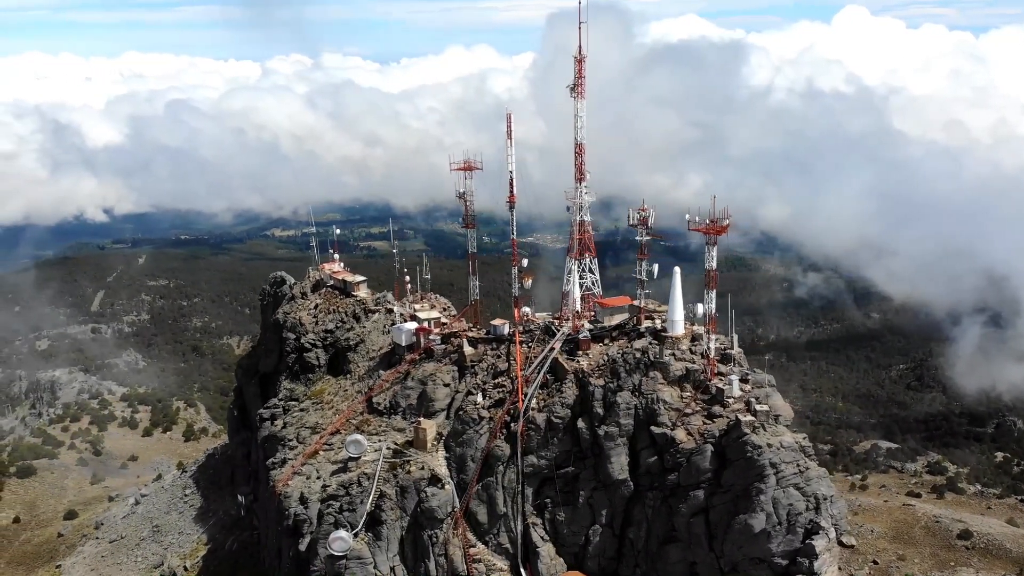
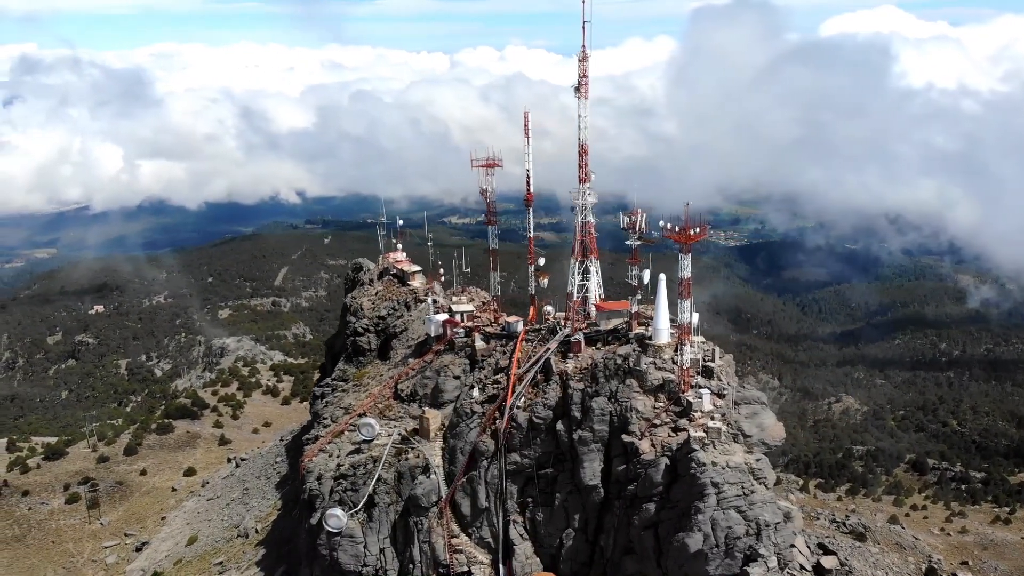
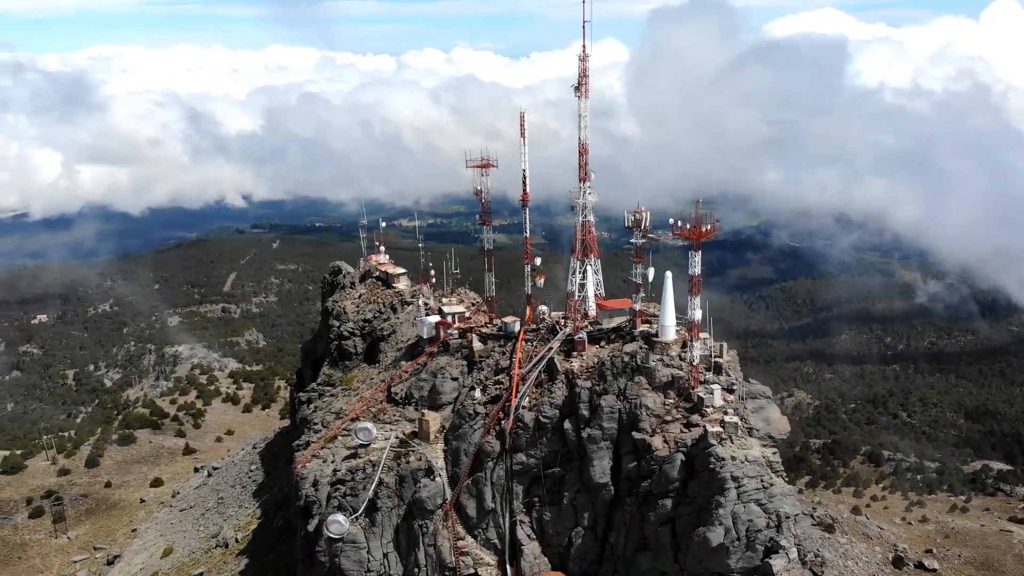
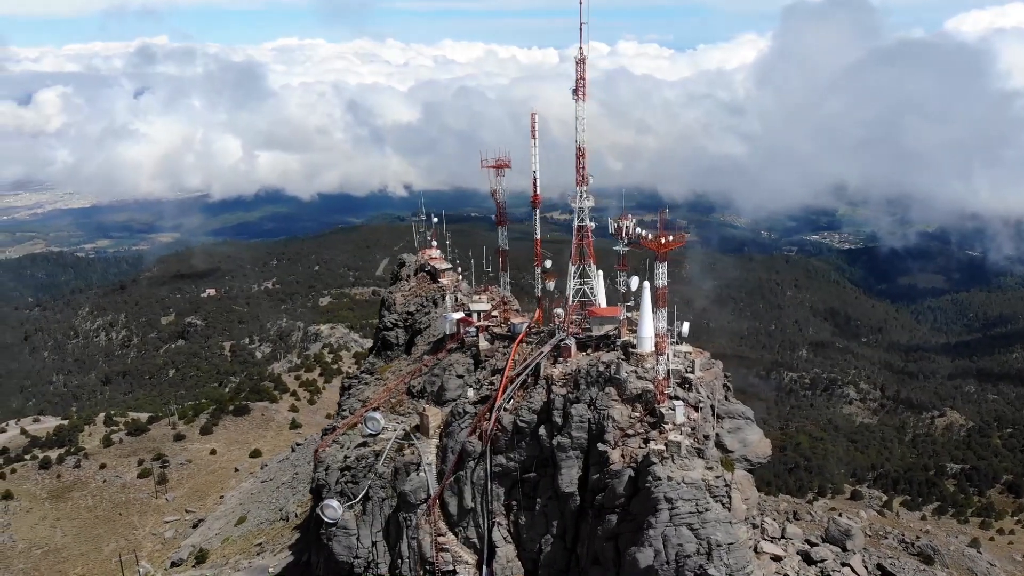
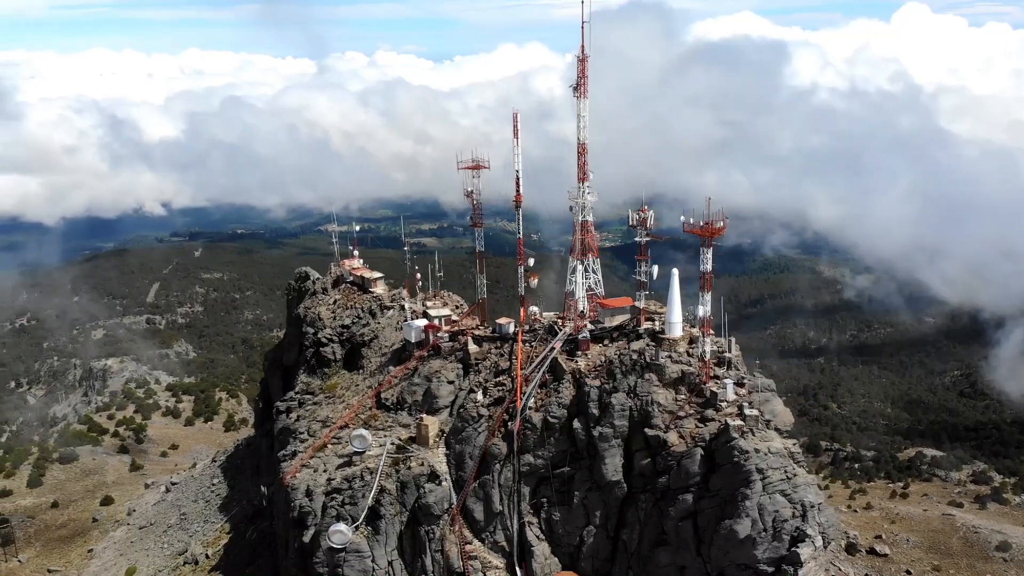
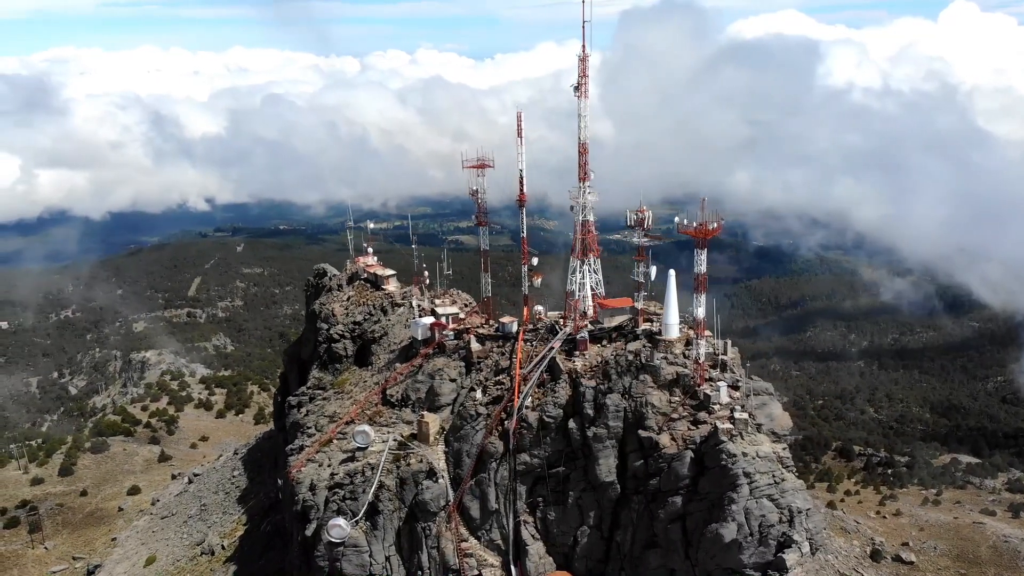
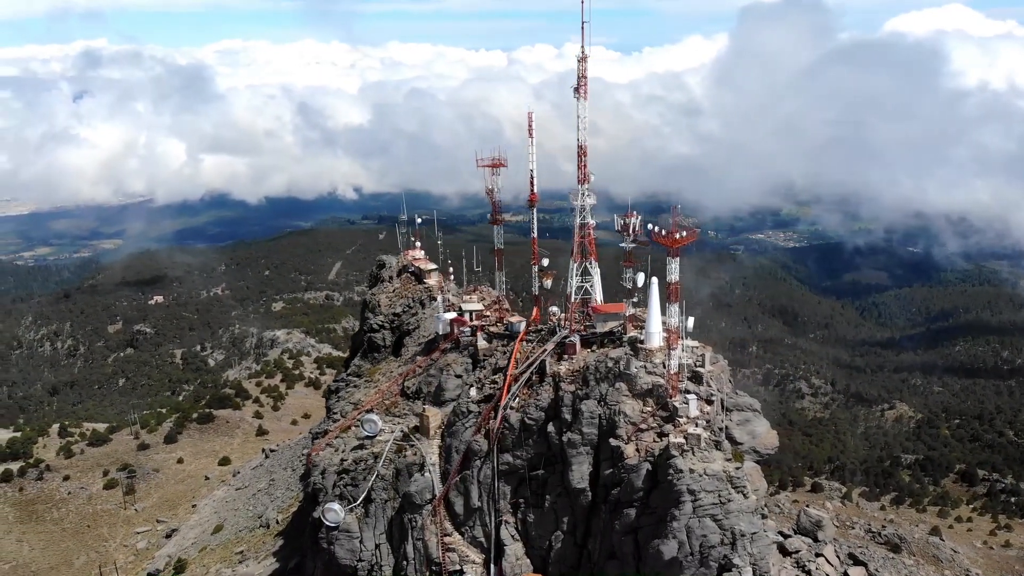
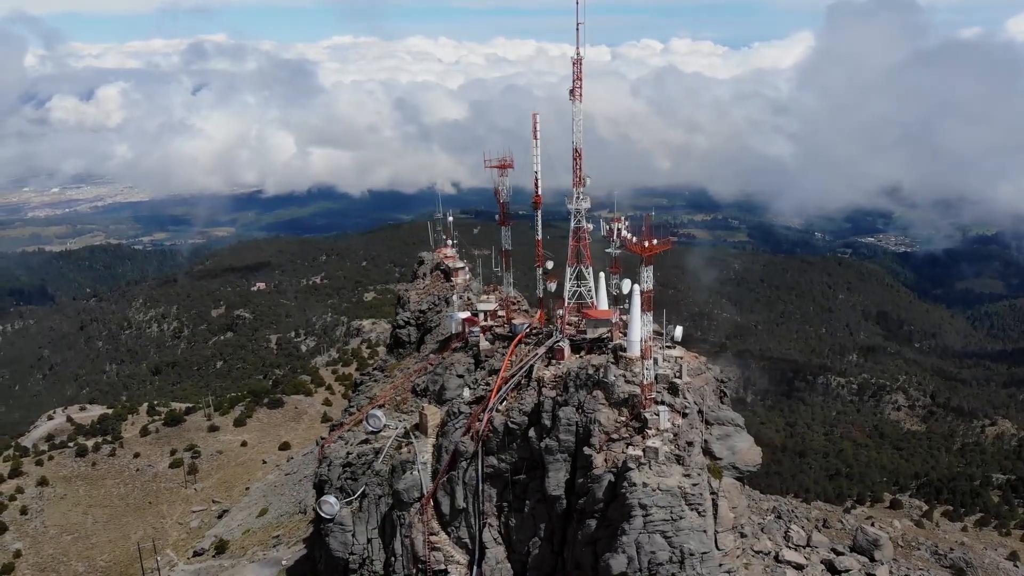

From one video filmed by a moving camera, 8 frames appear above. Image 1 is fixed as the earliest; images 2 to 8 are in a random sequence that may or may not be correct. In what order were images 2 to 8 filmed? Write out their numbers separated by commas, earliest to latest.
5, 6, 3, 2, 7, 4, 8
